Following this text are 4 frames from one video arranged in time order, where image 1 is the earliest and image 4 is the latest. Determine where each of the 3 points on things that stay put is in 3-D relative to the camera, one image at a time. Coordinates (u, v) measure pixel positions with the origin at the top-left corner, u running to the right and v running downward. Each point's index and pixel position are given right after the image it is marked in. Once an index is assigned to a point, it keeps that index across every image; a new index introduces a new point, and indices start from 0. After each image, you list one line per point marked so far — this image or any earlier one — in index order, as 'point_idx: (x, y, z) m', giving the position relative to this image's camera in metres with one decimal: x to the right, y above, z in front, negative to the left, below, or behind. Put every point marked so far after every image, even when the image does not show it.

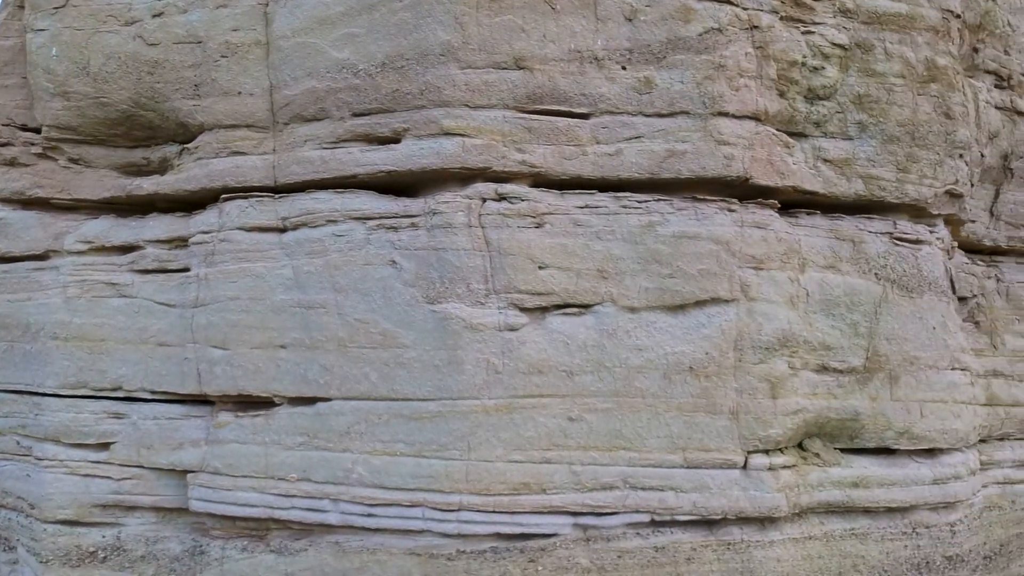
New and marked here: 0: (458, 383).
0: (-0.2, -0.4, +3.7) m
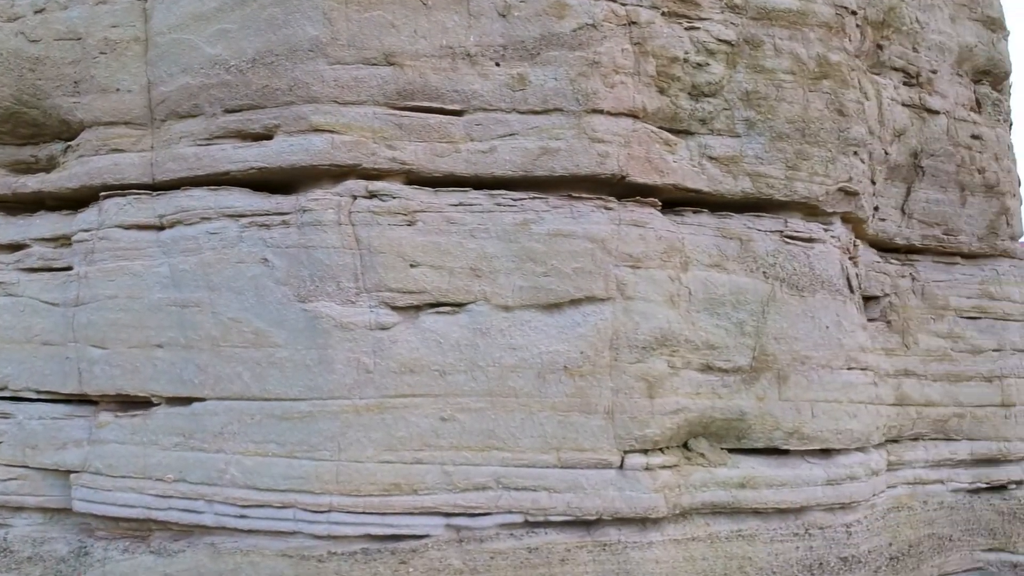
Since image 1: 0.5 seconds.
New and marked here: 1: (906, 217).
0: (-0.7, -0.4, +3.7) m
1: (+2.2, +0.4, +5.2) m
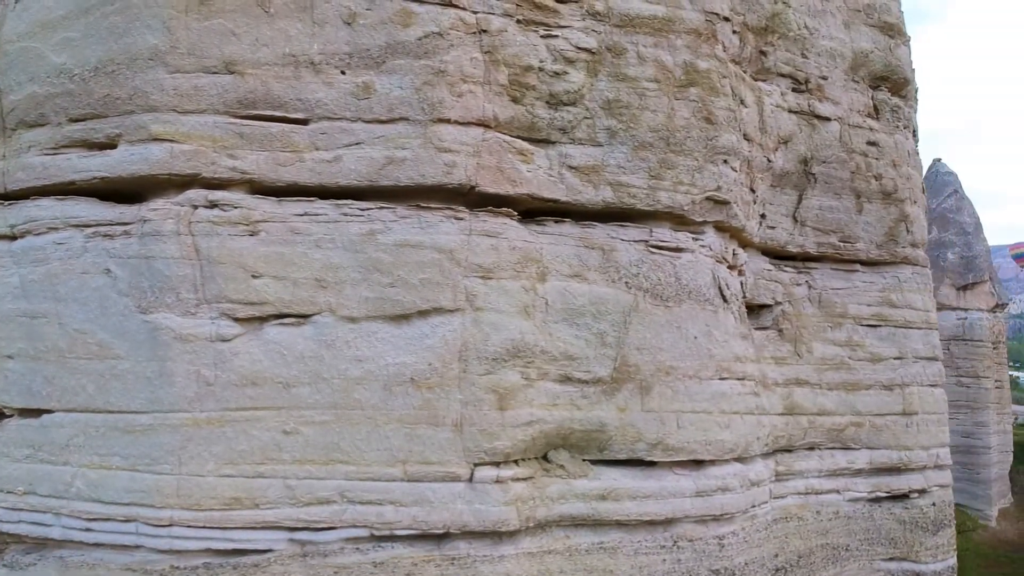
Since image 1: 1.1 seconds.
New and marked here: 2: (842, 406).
0: (-1.3, -0.4, +3.6) m
1: (+1.6, +0.4, +5.1) m
2: (+1.9, -0.7, +5.3) m
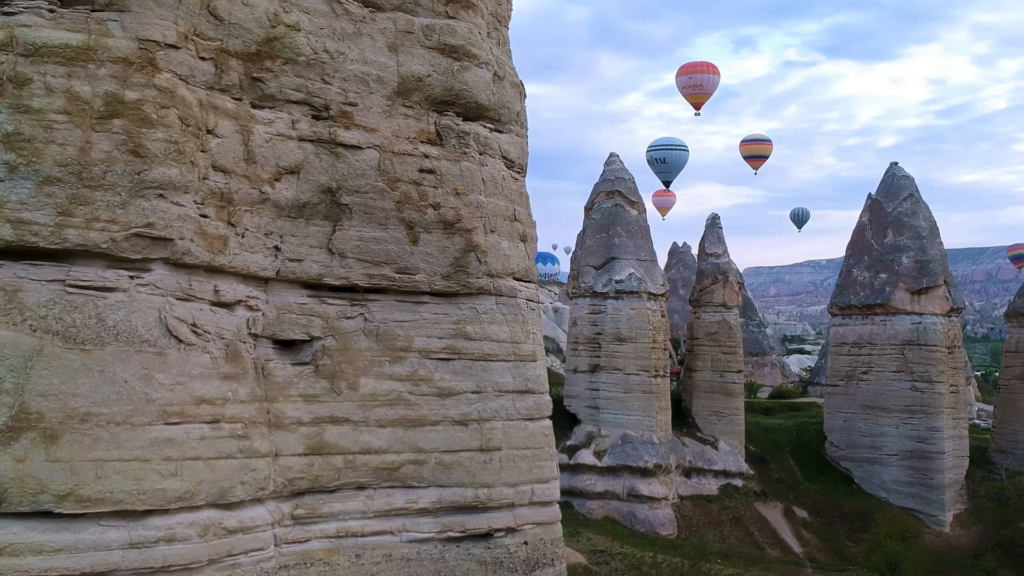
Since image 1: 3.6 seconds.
0: (-3.9, -0.6, +3.4) m
1: (-1.0, +0.2, +4.9) m
2: (-0.6, -0.9, +5.1) m
